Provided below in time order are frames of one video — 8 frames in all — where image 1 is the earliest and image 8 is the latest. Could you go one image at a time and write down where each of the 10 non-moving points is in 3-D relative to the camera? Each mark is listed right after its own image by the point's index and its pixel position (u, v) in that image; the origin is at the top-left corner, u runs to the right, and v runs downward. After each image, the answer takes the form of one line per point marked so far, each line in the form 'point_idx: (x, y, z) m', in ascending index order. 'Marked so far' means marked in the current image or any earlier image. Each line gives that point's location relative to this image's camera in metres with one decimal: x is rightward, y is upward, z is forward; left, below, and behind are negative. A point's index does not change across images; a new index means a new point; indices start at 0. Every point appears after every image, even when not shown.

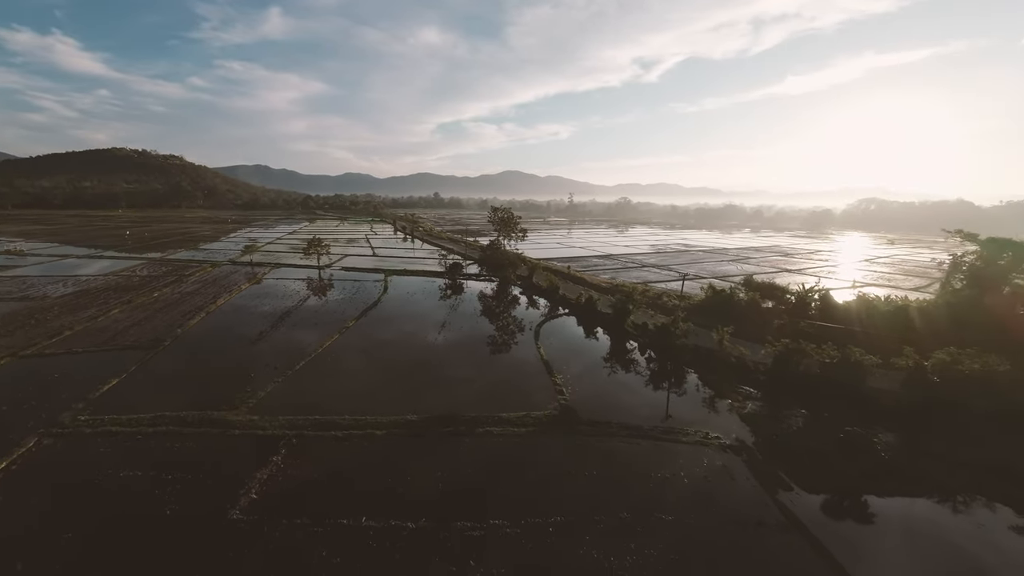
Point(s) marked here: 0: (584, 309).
0: (+4.1, -1.3, +20.0) m
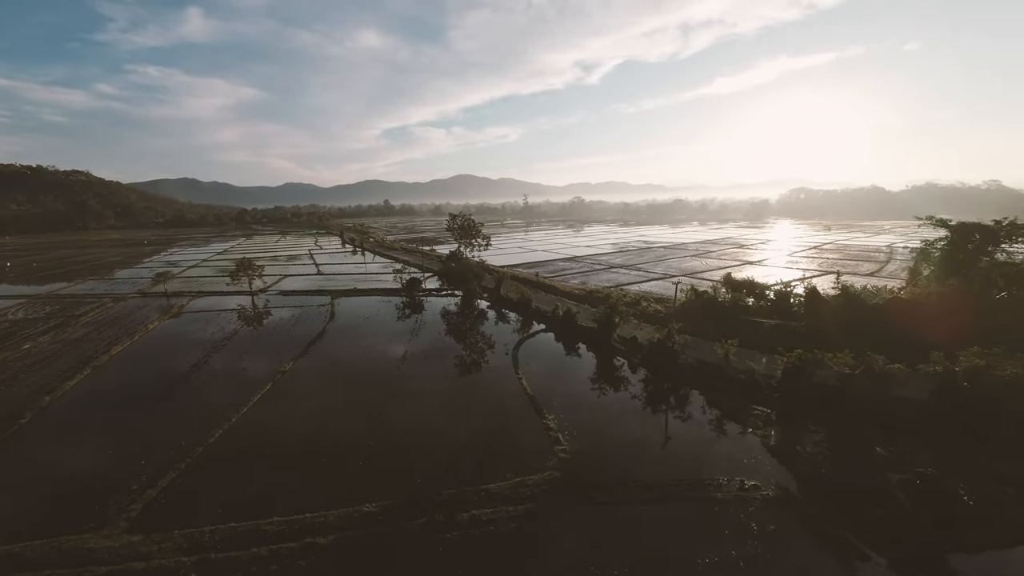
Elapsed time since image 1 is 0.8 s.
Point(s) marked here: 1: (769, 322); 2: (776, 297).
0: (+2.7, -1.8, +18.1) m
1: (+11.2, -1.5, +16.1) m
2: (+12.4, -0.5, +17.9) m
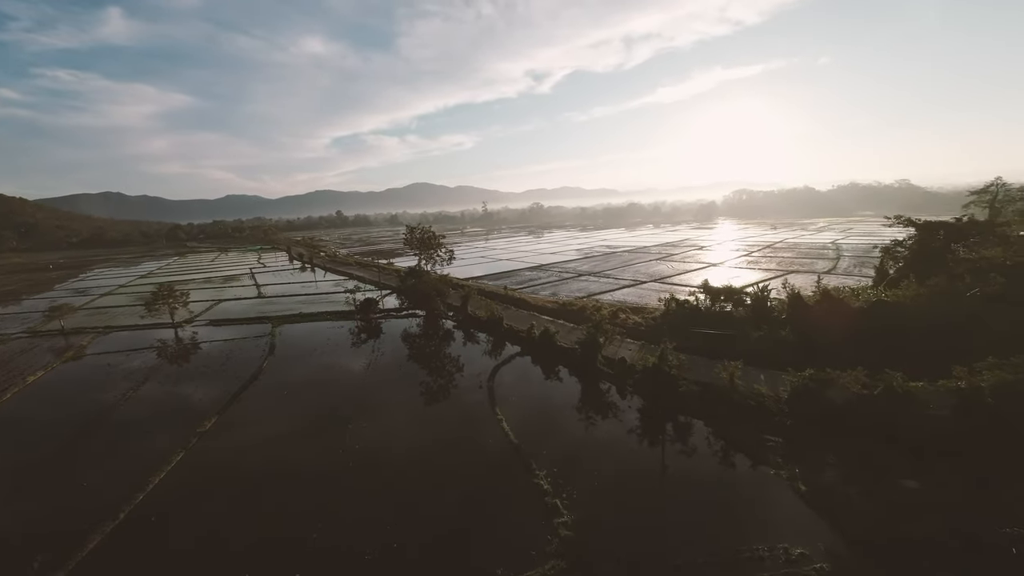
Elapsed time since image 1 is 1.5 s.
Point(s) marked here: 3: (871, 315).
0: (+1.4, -2.5, +16.4) m
1: (+10.1, -1.8, +15.3) m
2: (+11.1, -0.7, +17.2) m
3: (+13.5, -1.0, +14.1) m
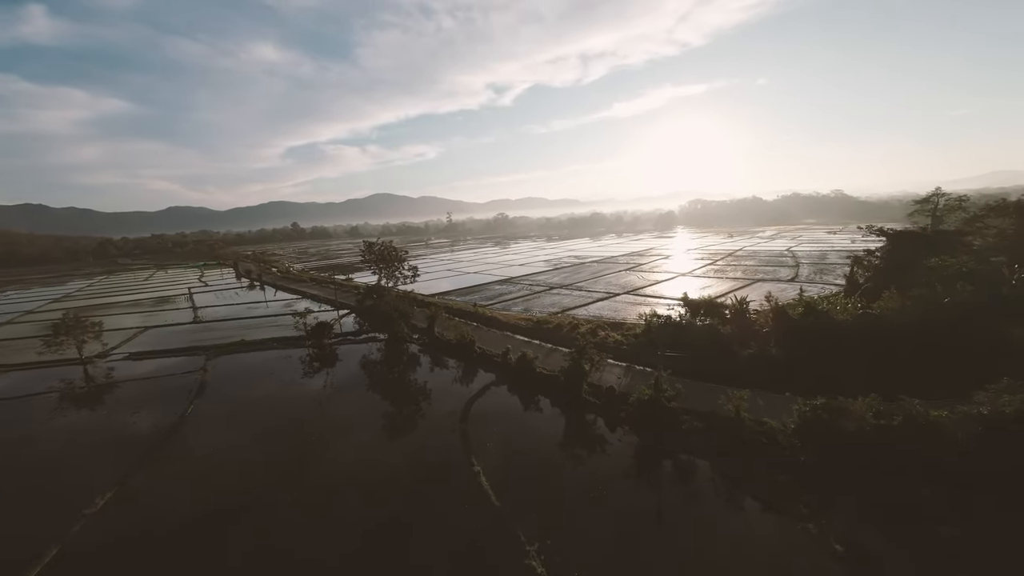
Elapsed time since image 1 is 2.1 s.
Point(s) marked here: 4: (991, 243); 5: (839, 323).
0: (+0.4, -3.3, +14.9) m
1: (+9.1, -2.4, +14.6) m
2: (+9.9, -1.3, +16.5) m
3: (+12.5, -1.5, +13.7) m
4: (+25.2, +2.4, +19.7) m
5: (+12.2, -1.3, +14.0) m
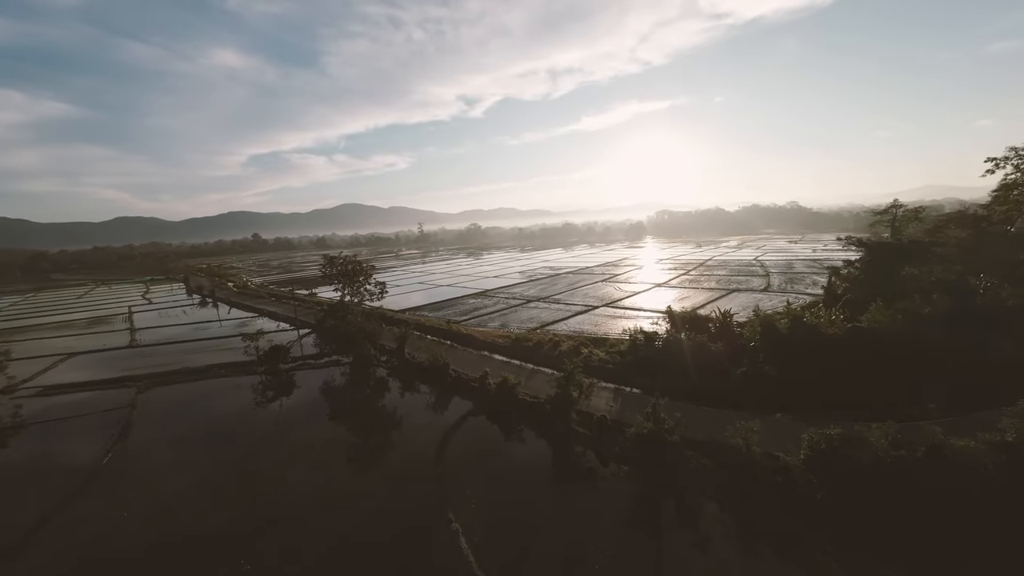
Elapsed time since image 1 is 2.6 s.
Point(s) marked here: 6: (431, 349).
0: (-0.3, -4.0, +13.5) m
1: (+8.4, -2.9, +13.9) m
2: (+9.0, -1.9, +15.9) m
3: (+11.8, -1.9, +13.2) m
4: (+23.9, +1.9, +20.2) m
5: (+11.5, -1.7, +13.5) m
6: (-4.2, -3.1, +19.4) m
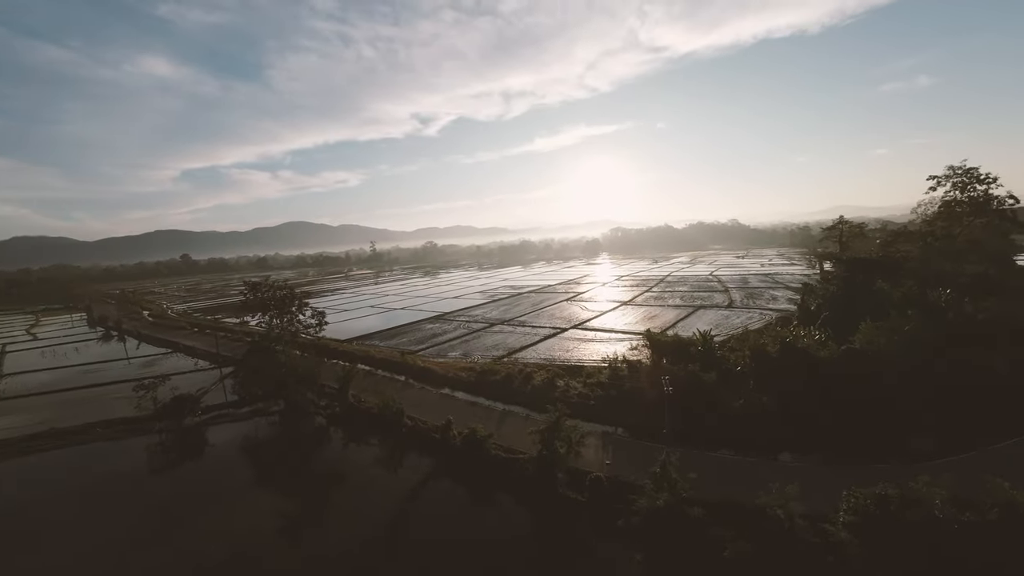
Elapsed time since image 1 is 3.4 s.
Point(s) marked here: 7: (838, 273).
0: (-1.2, -4.9, +11.1) m
1: (+7.4, -3.7, +12.4) m
2: (+7.7, -2.7, +14.6) m
3: (+10.8, -2.6, +12.2) m
4: (+22.0, +1.2, +20.7) m
5: (+10.4, -2.4, +12.5) m
6: (-5.8, -4.4, +16.5) m
7: (+15.5, +0.6, +17.7) m
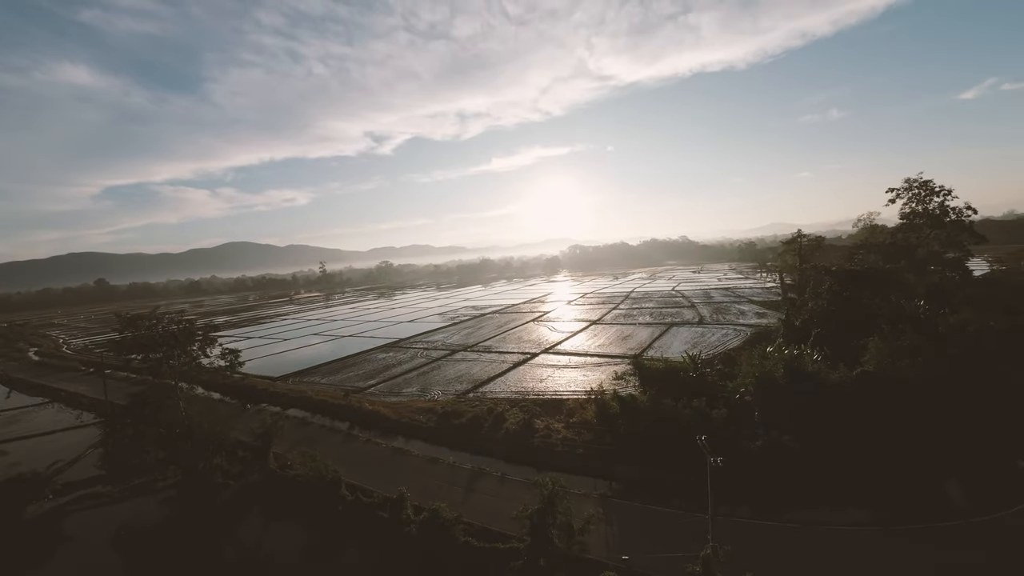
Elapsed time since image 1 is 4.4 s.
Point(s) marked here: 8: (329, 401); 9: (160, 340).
0: (-1.8, -5.5, +8.1) m
1: (+6.6, -4.2, +10.5) m
2: (+6.7, -3.4, +12.7) m
3: (+10.1, -3.1, +10.7) m
4: (+20.1, +0.5, +20.5) m
5: (+9.6, -2.9, +10.9) m
6: (-6.9, -5.4, +13.1) m
7: (+14.0, 0.0, +16.8) m
8: (-8.6, -5.1, +17.5) m
9: (-13.1, -1.9, +14.6) m
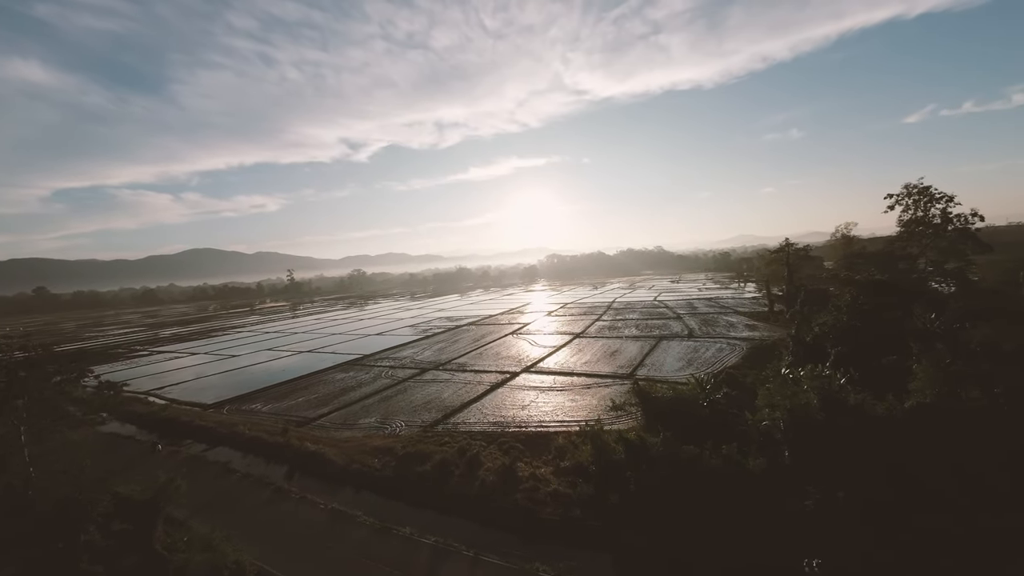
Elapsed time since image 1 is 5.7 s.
0: (-2.1, -5.8, +5.3) m
1: (+6.1, -4.5, +8.2) m
2: (+6.0, -3.7, +10.4) m
3: (+9.5, -3.4, +8.7) m
4: (+19.0, -0.1, +19.2) m
5: (+9.1, -3.2, +8.9) m
6: (-7.5, -5.8, +10.0) m
7: (+13.2, -0.5, +15.1) m
8: (-9.4, -5.5, +14.3) m
9: (-13.8, -2.2, +11.2) m
